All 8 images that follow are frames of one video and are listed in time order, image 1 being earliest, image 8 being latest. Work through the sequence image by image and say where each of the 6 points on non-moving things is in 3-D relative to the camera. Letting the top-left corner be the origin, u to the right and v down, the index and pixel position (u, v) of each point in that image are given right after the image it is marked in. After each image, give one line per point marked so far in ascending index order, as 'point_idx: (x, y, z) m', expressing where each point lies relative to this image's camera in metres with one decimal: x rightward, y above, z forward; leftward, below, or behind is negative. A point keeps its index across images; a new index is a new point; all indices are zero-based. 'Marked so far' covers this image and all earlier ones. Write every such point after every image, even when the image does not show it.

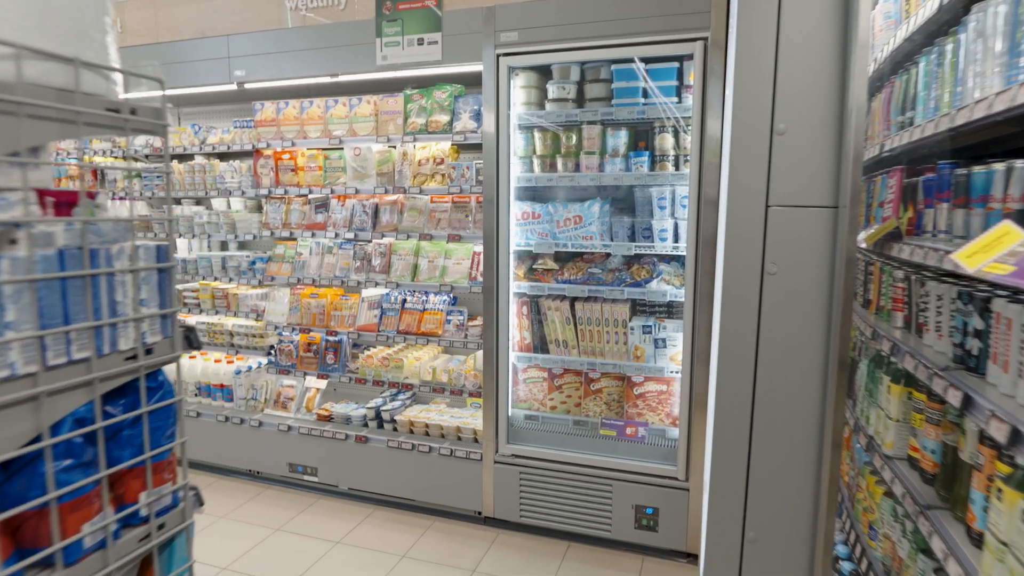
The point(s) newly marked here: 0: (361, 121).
0: (-0.9, +1.0, +3.7) m
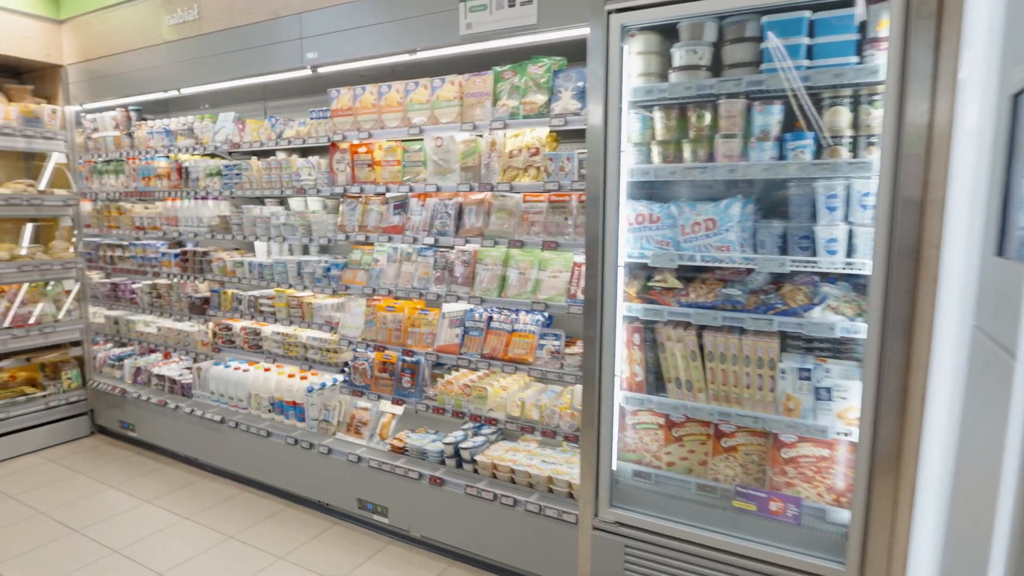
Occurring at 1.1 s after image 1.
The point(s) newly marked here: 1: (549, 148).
0: (-0.4, +0.9, +3.2) m
1: (+0.2, +0.7, +3.0) m
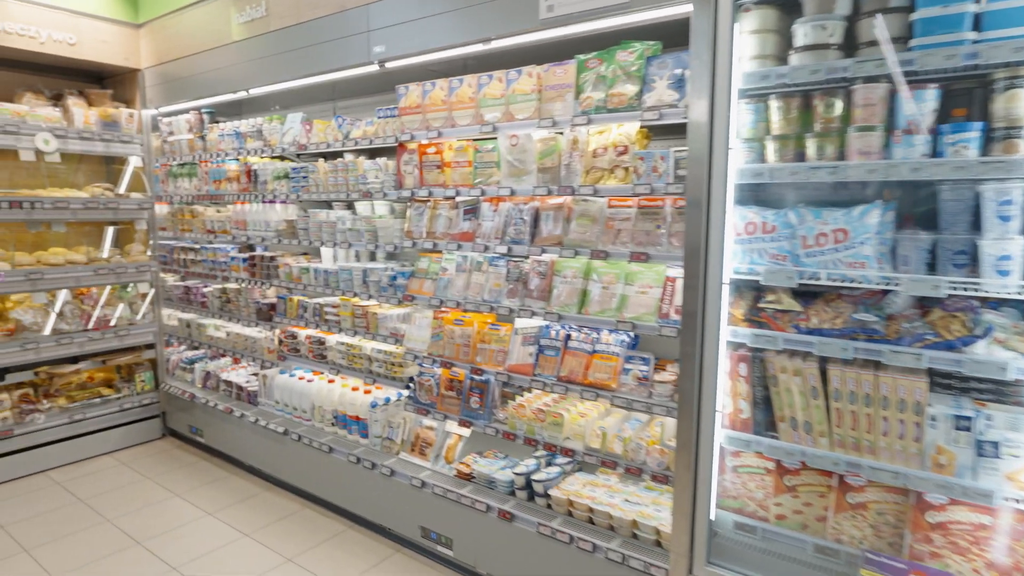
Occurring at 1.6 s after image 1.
0: (0.0, +0.9, +2.8) m
1: (+0.6, +0.6, +2.6) m
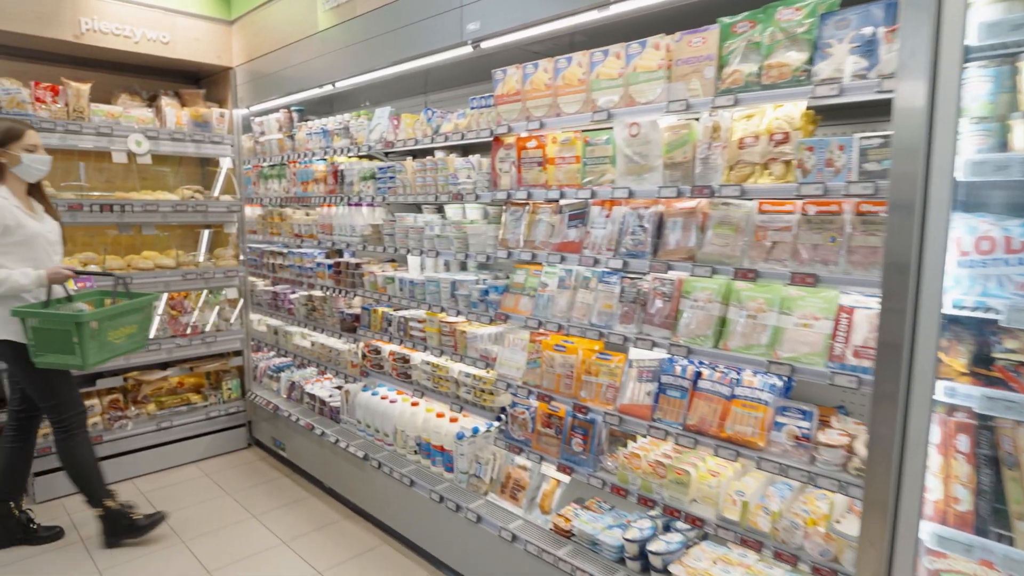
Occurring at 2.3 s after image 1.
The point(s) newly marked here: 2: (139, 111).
0: (+0.5, +0.8, +2.3) m
1: (+1.0, +0.5, +2.0) m
2: (-2.5, +1.2, +4.1) m
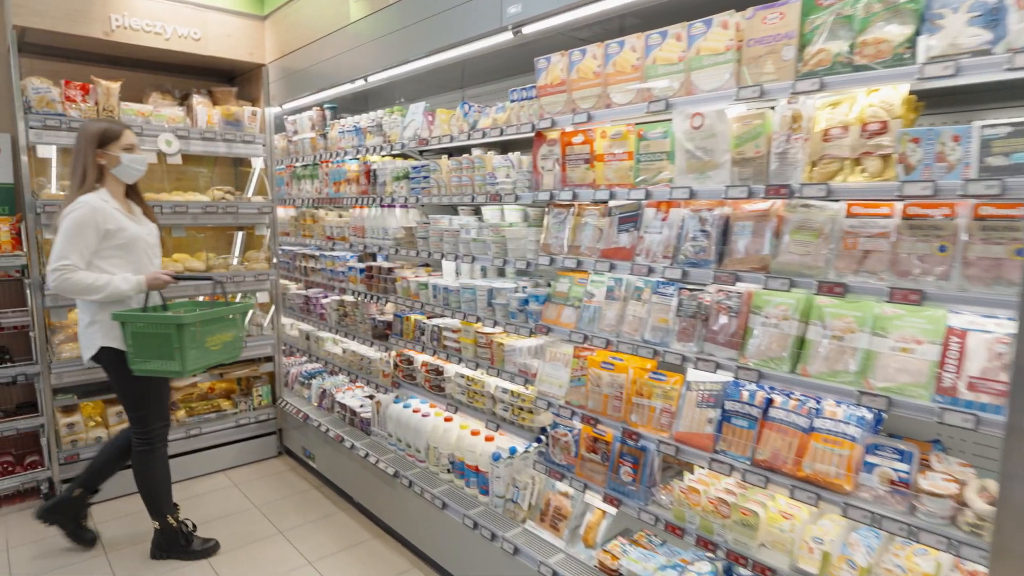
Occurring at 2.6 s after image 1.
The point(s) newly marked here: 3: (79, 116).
0: (+0.6, +0.7, +2.0) m
1: (+1.1, +0.5, +1.7) m
2: (-2.3, +1.2, +4.0) m
3: (-2.5, +1.0, +3.6) m
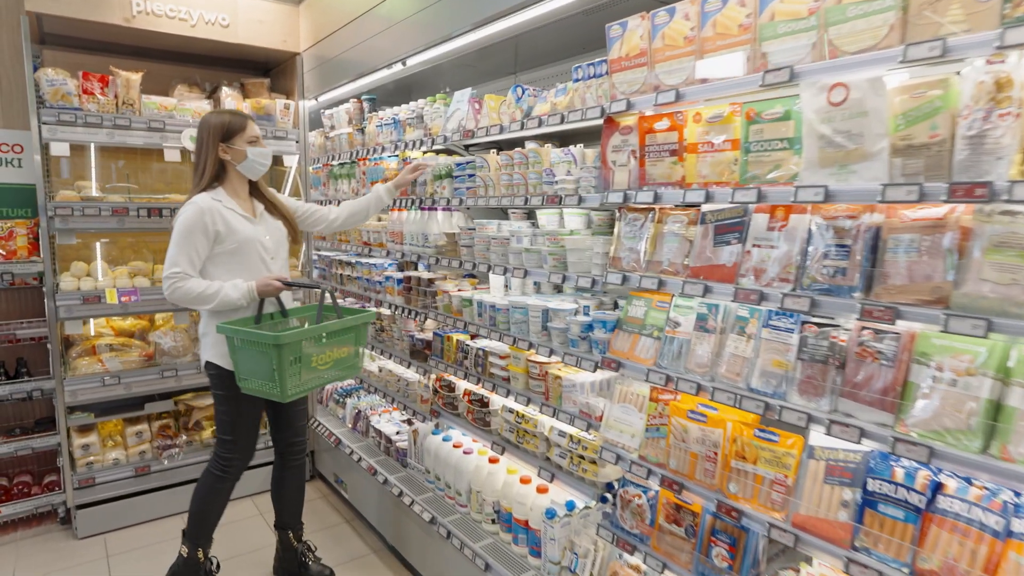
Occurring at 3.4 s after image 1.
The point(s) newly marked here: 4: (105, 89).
0: (+0.8, +0.6, +1.4) m
1: (+1.2, +0.4, +1.1) m
2: (-1.9, +1.1, +3.6) m
3: (-2.2, +1.0, +3.3) m
4: (-2.2, +1.1, +3.3) m
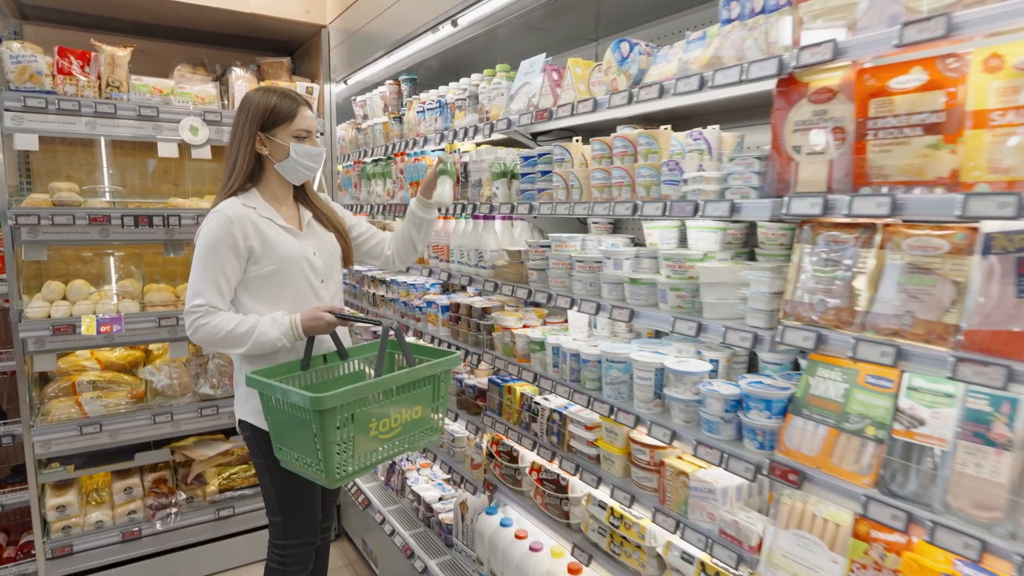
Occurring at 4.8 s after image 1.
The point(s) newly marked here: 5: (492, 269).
0: (+1.0, +0.5, +0.6) m
1: (+1.4, +0.2, +0.2) m
2: (-1.5, +1.0, +3.0) m
3: (-1.9, +0.8, +2.6) m
4: (-1.9, +1.0, +2.7) m
5: (-0.1, +0.1, +2.4) m
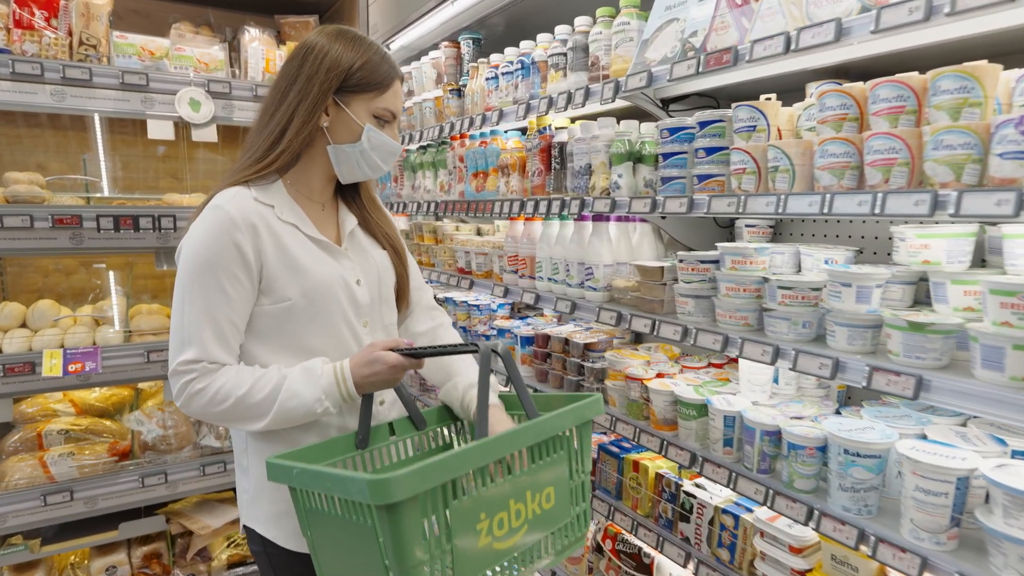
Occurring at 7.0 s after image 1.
0: (+1.3, +0.4, -0.1) m
1: (+1.7, +0.1, -0.5) m
2: (-1.2, +0.9, +2.3) m
3: (-1.5, +0.8, +2.0) m
4: (-1.5, +0.9, +2.0) m
5: (+0.3, 0.0, +1.7) m
